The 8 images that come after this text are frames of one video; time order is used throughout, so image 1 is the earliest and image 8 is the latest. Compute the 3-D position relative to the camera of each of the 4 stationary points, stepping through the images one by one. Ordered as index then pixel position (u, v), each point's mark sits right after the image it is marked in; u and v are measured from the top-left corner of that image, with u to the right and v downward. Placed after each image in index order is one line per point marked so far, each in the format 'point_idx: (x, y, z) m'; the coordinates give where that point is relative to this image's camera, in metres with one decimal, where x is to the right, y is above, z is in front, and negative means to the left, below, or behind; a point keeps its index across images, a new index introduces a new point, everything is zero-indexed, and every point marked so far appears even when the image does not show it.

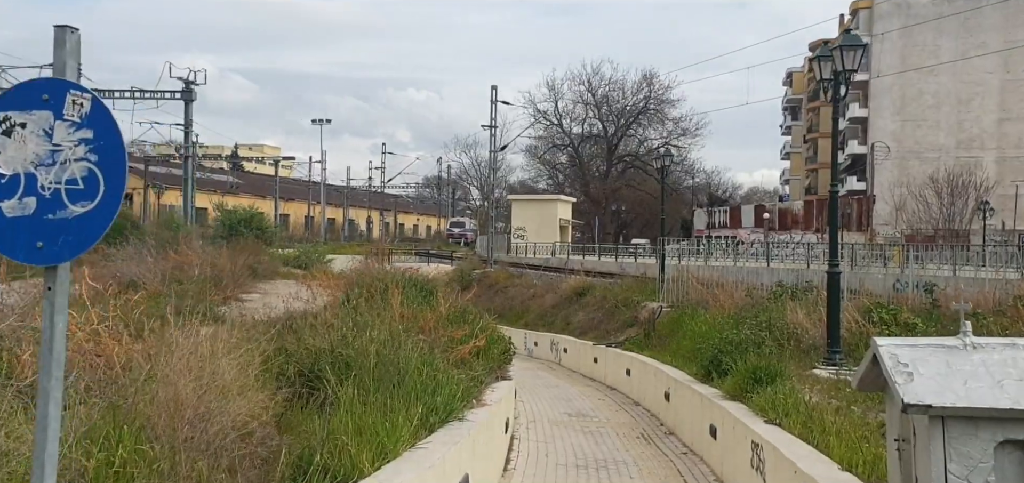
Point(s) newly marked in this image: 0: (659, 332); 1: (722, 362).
0: (+2.7, -1.6, +18.6) m
1: (+2.5, -1.5, +12.0) m
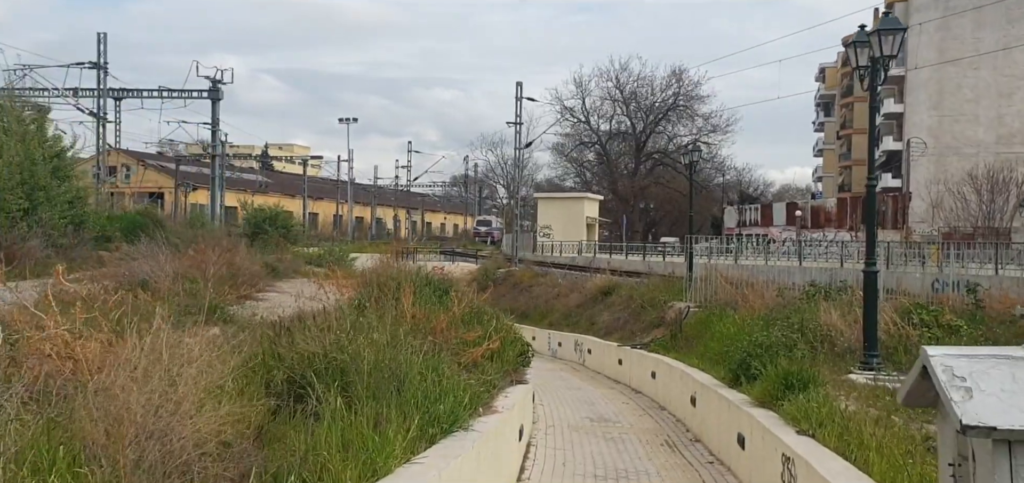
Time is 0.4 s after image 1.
0: (+3.1, -1.6, +17.9) m
1: (+2.7, -1.4, +11.3) m
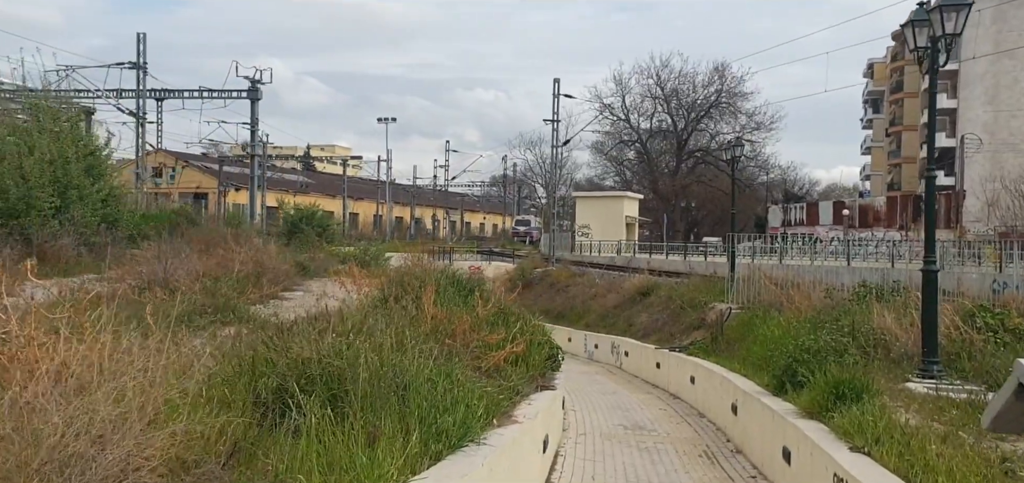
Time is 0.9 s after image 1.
0: (+3.6, -1.6, +17.0) m
1: (+3.0, -1.4, +10.5) m
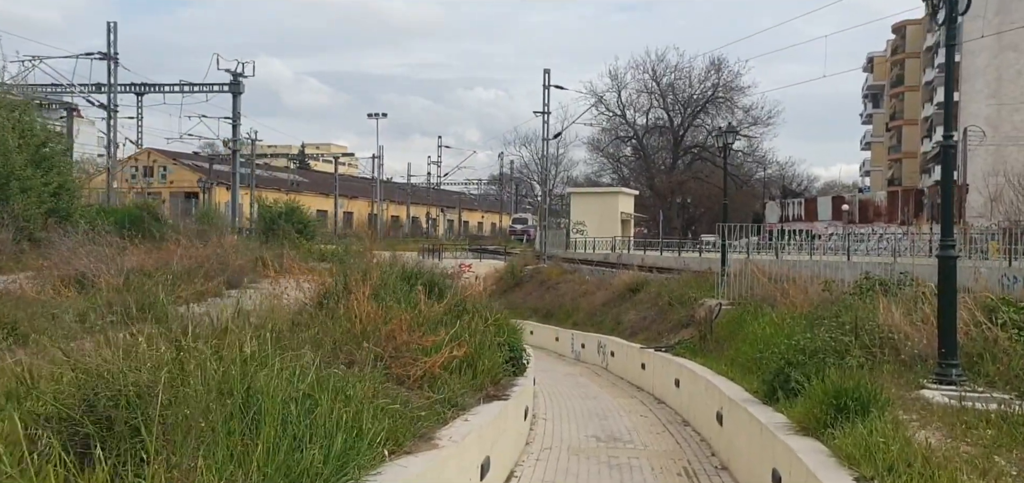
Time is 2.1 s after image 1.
0: (+3.1, -1.4, +15.4) m
1: (+2.5, -1.2, +8.9) m
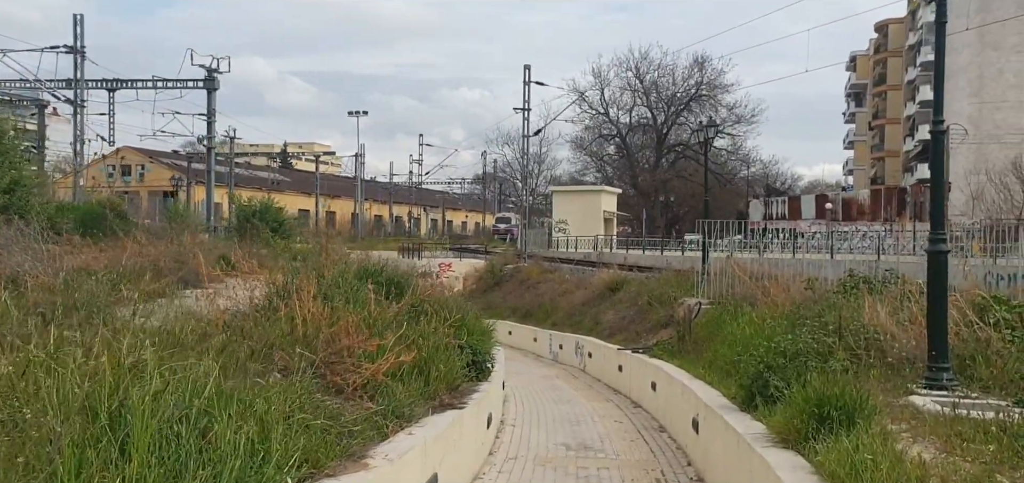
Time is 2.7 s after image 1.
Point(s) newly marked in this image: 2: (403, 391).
0: (+2.7, -1.4, +14.8) m
1: (+2.1, -1.2, +8.3) m
2: (-0.8, -1.1, +7.2) m
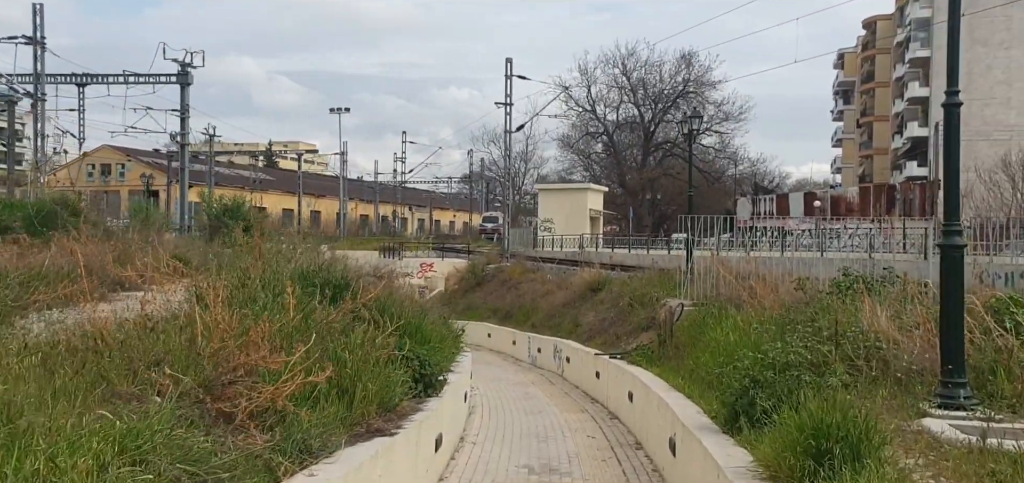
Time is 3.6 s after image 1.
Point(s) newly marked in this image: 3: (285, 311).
0: (+2.2, -1.3, +13.6) m
1: (+1.7, -1.1, +7.1) m
2: (-1.2, -1.0, +6.0) m
3: (-1.7, -0.5, +7.5) m
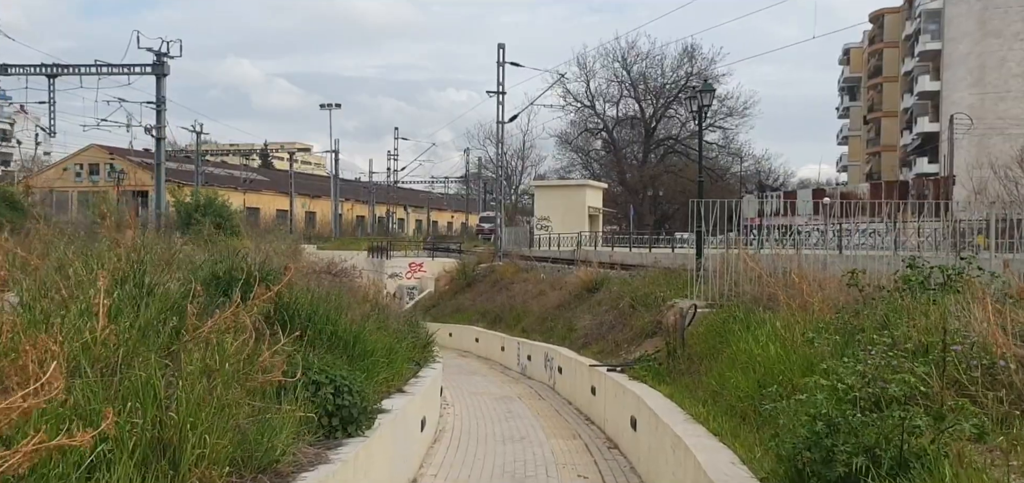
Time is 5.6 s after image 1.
0: (+1.9, -1.2, +10.9) m
1: (+1.4, -1.0, +4.4) m
2: (-1.5, -0.9, +3.3) m
3: (-2.0, -0.4, +4.9) m
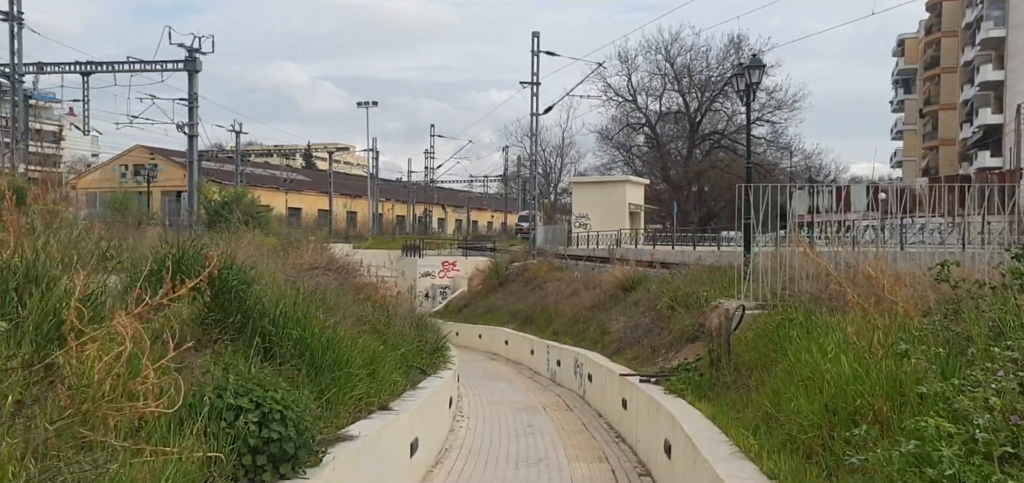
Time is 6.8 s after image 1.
0: (+2.1, -1.1, +9.2) m
1: (+1.3, -0.9, +2.7) m
2: (-1.7, -0.8, +1.7) m
3: (-2.1, -0.3, +3.3) m
